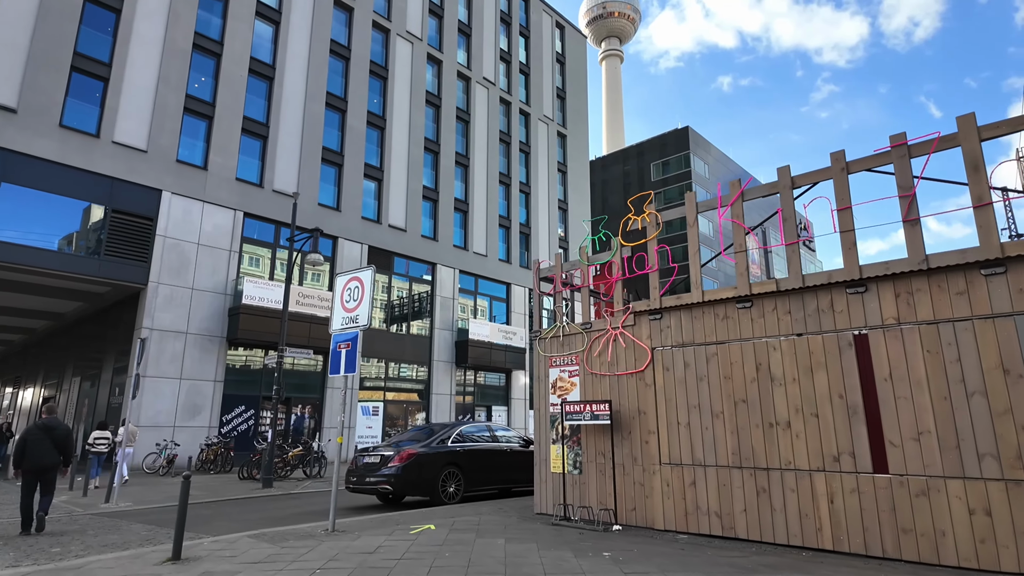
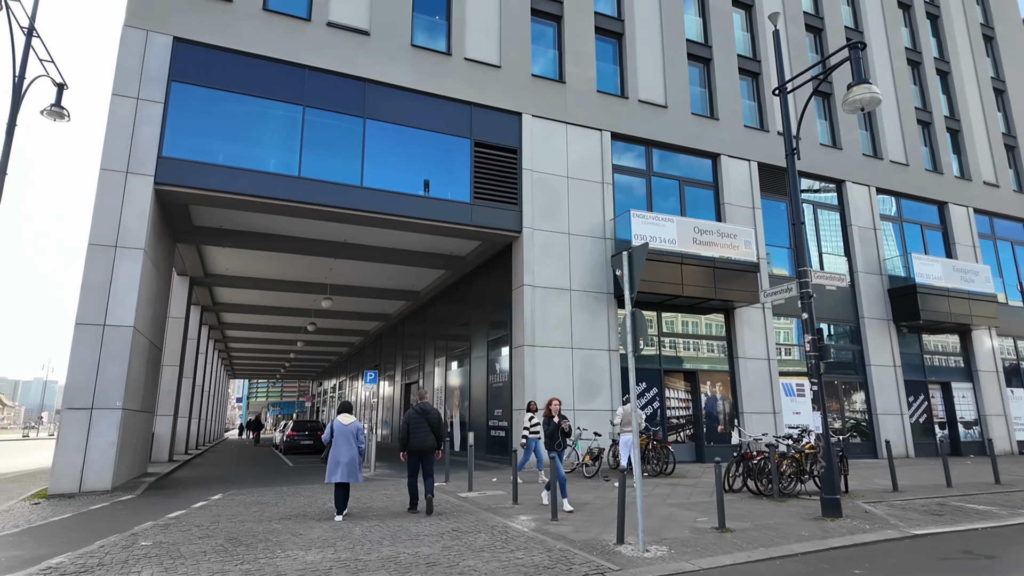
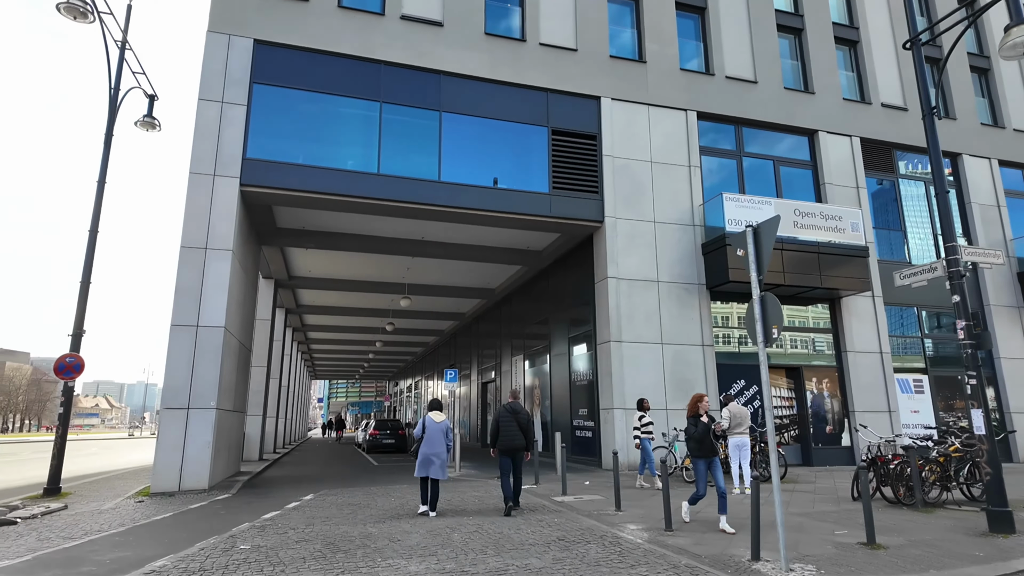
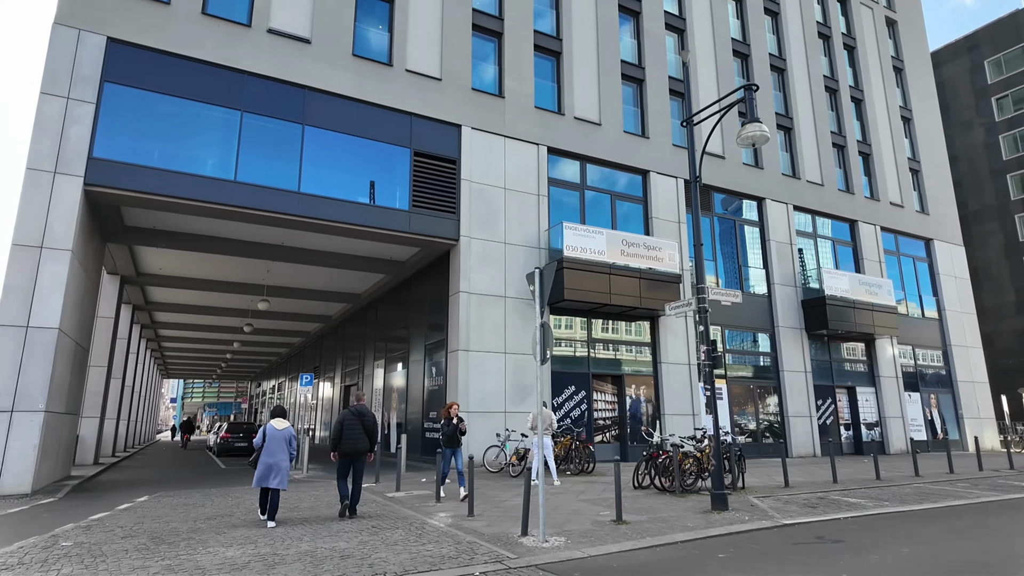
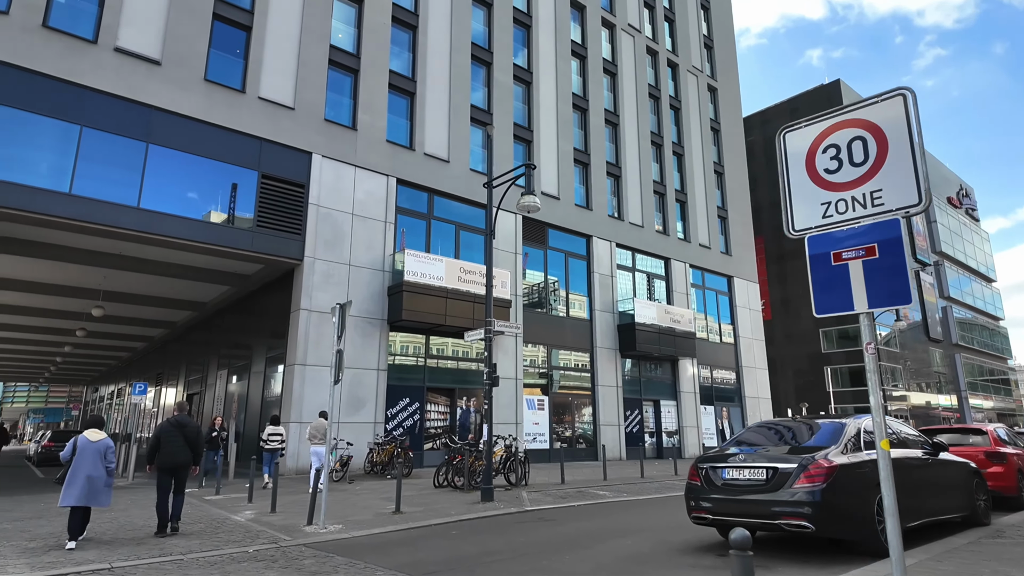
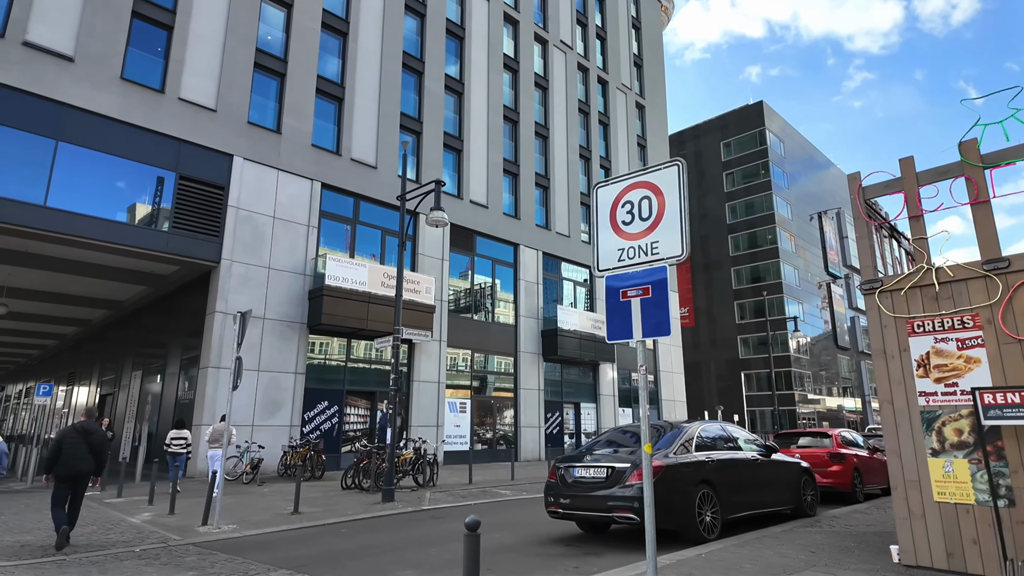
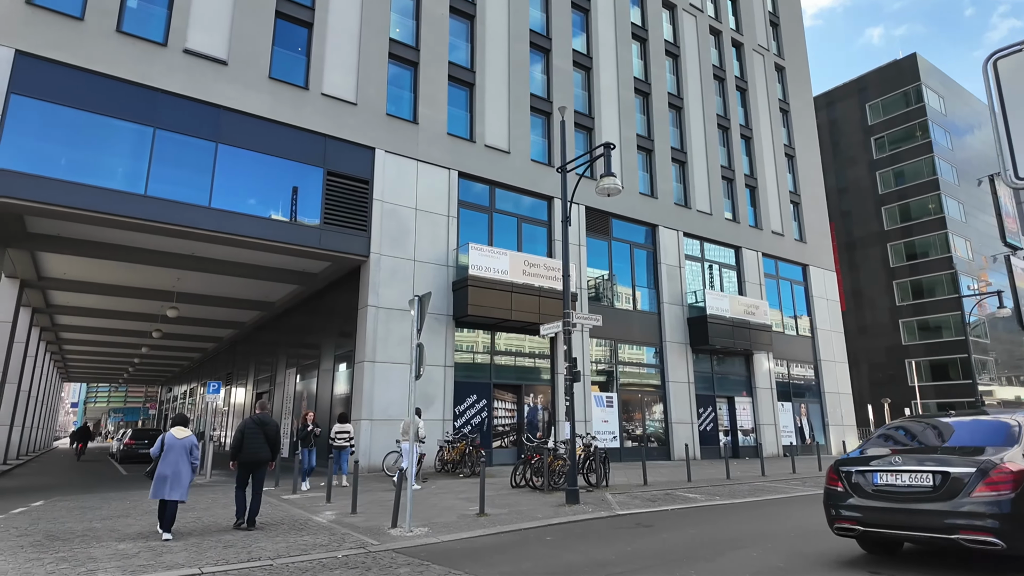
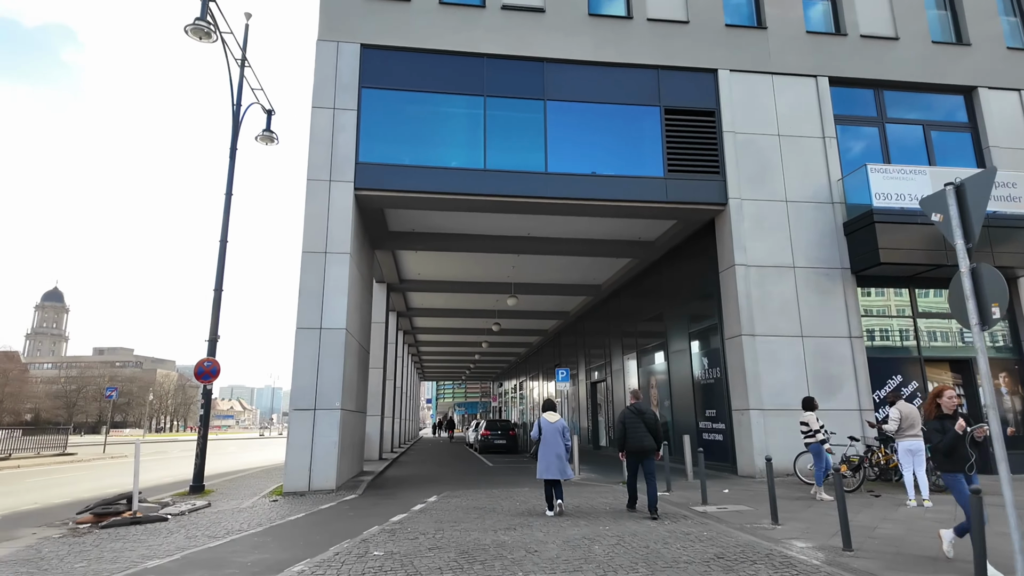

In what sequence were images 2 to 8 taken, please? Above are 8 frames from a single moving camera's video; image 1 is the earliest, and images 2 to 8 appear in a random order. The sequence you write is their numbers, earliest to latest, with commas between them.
6, 5, 7, 4, 2, 3, 8
